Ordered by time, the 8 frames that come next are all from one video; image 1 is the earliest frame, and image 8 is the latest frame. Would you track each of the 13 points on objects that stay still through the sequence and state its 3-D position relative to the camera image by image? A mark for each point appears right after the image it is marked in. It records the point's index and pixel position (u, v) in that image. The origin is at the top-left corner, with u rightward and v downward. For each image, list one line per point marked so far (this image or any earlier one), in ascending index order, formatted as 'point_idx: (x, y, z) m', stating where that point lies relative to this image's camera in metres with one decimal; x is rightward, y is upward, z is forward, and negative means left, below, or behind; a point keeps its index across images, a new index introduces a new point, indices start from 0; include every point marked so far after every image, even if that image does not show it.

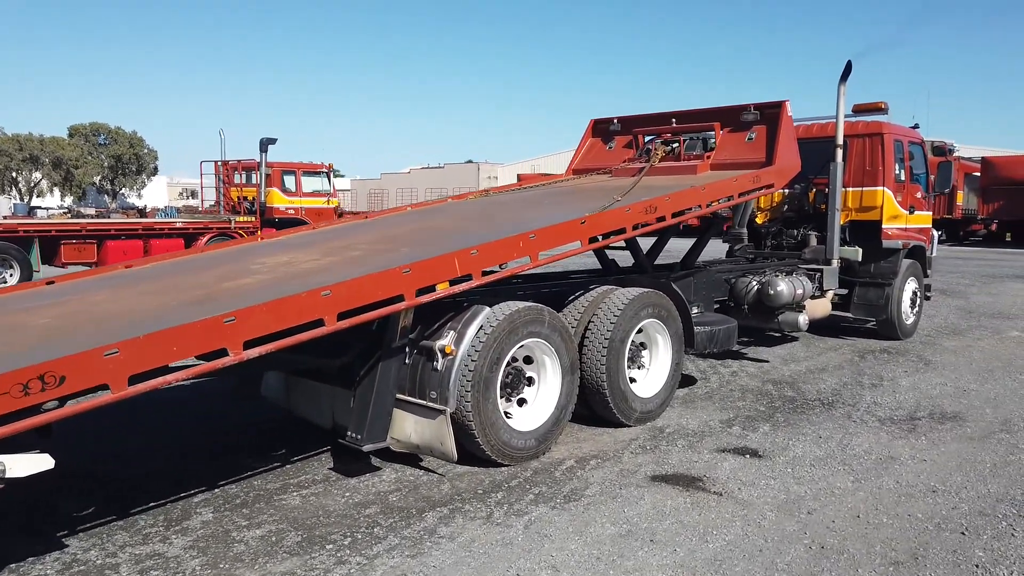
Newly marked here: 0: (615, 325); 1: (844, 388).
0: (+0.7, -0.3, +5.6) m
1: (+3.0, -0.9, +7.3) m
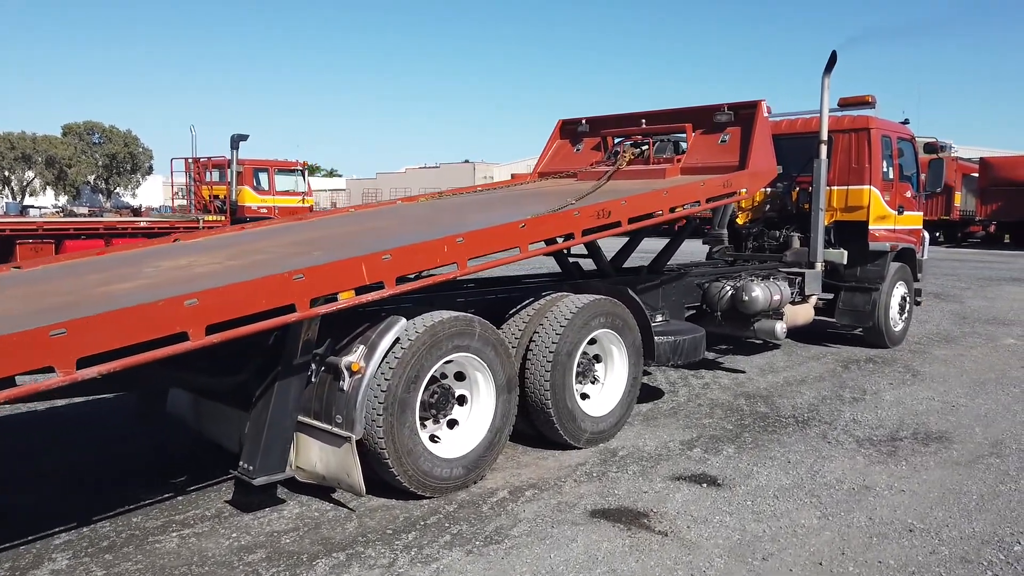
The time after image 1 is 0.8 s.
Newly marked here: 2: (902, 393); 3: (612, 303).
0: (+0.3, -0.3, +5.0) m
1: (+2.6, -1.0, +6.7) m
2: (+3.5, -0.9, +7.1) m
3: (+0.7, -0.1, +5.4) m
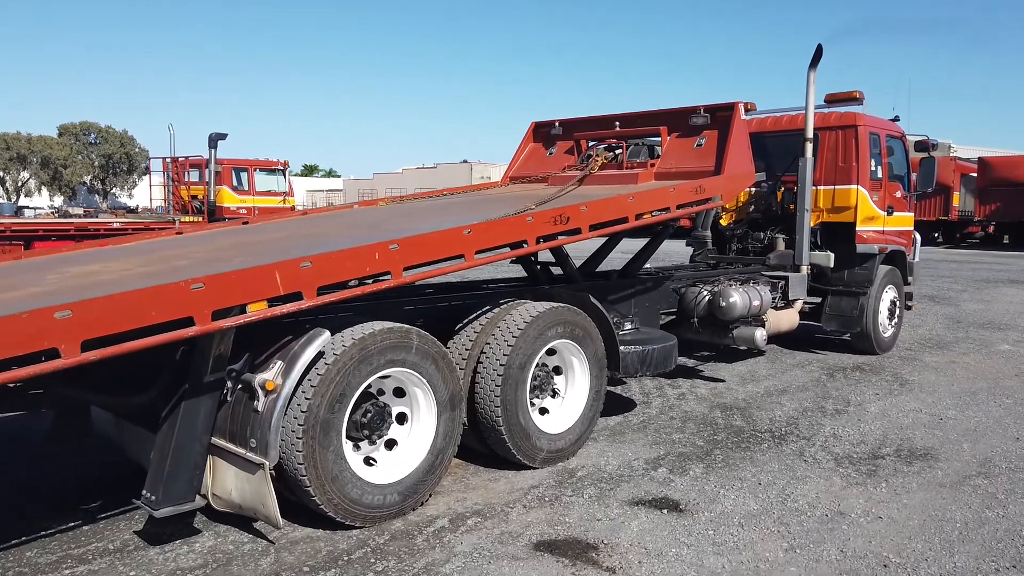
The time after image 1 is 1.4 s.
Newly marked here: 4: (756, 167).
0: (0.0, -0.4, +4.7) m
1: (+2.3, -1.0, +6.3) m
2: (+3.2, -1.0, +6.7) m
3: (+0.4, -0.2, +5.0) m
4: (+2.9, +1.4, +9.4) m
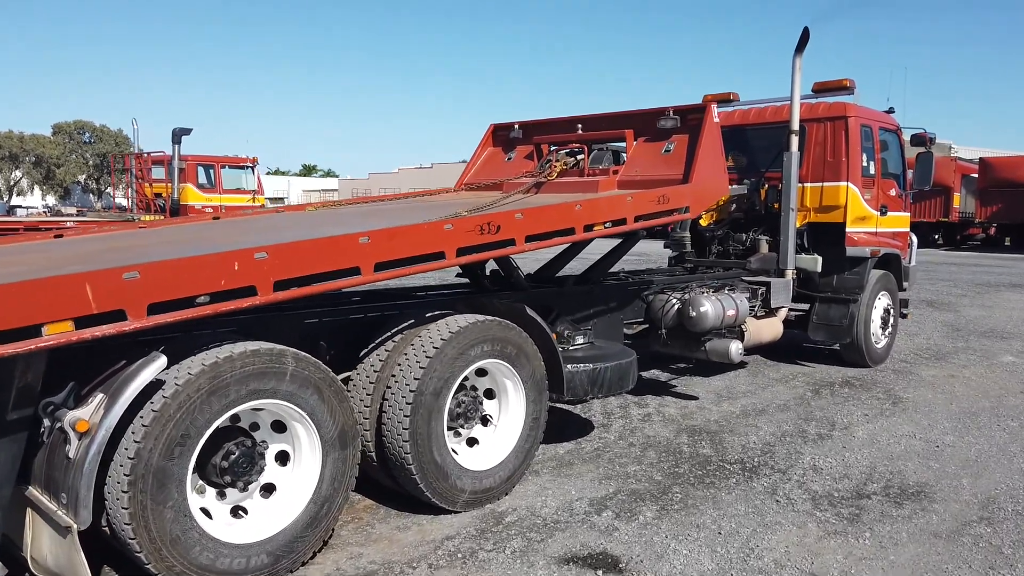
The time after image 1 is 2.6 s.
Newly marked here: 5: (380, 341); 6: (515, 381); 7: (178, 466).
0: (-0.4, -0.4, +3.9) m
1: (+1.9, -1.1, +5.6) m
2: (+2.7, -1.0, +5.9) m
3: (-0.1, -0.2, +4.3) m
4: (+2.5, +1.4, +8.7) m
5: (-0.7, -0.3, +4.1) m
6: (0.0, -0.5, +4.4) m
7: (-1.3, -0.7, +3.0) m
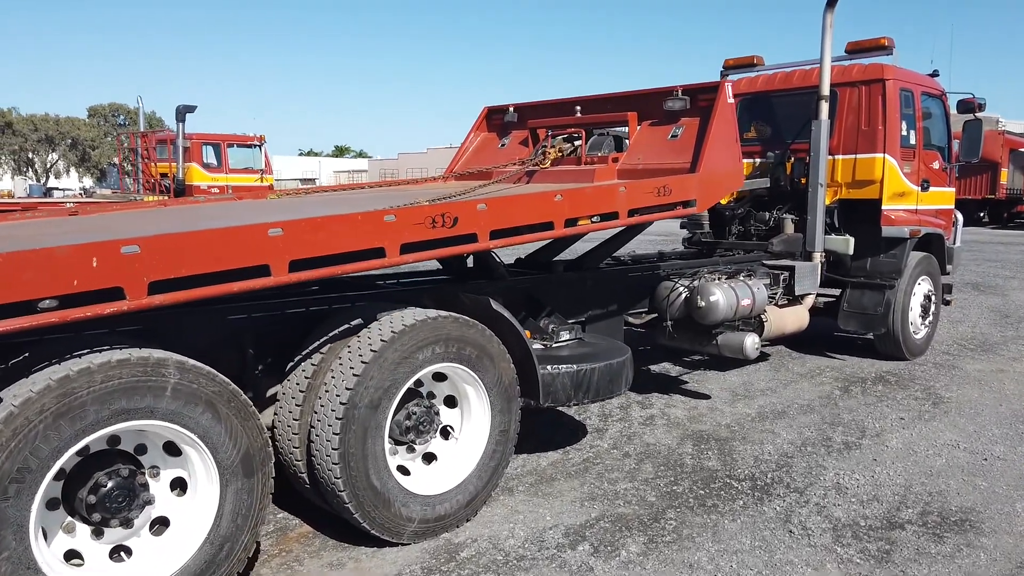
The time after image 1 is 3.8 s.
0: (-0.6, -0.4, +3.2) m
1: (+1.7, -1.0, +4.8) m
2: (+2.6, -1.0, +5.2) m
3: (-0.2, -0.2, +3.6) m
4: (+2.5, +1.5, +7.8) m
5: (-0.9, -0.2, +3.5) m
6: (-0.2, -0.5, +3.7) m
7: (-1.5, -0.7, +2.4) m
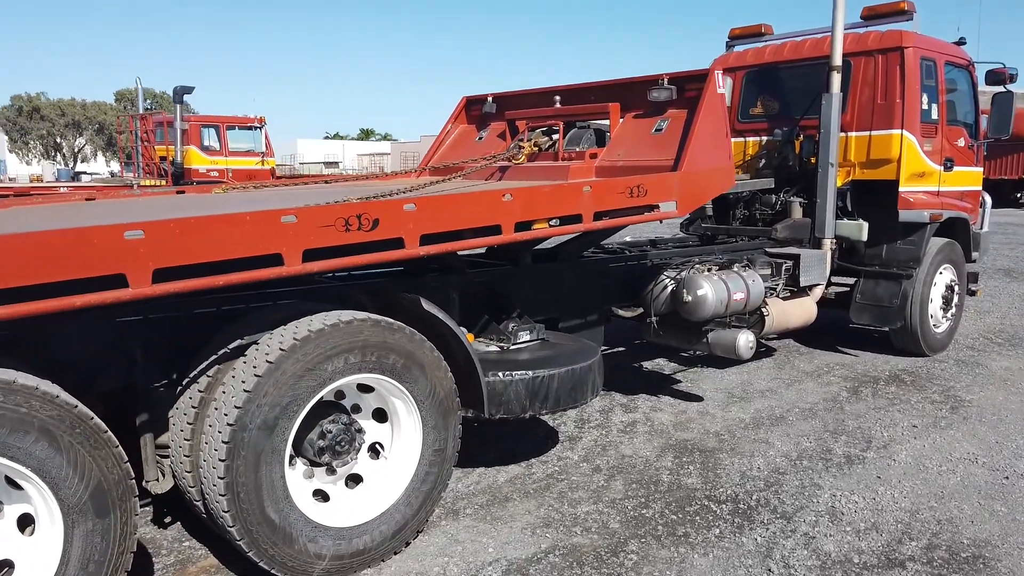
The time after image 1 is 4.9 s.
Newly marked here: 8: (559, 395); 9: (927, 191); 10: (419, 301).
0: (-0.9, -0.4, +2.8) m
1: (+1.5, -1.0, +4.3) m
2: (+2.4, -0.9, +4.6) m
3: (-0.5, -0.2, +3.1) m
4: (+2.3, +1.6, +7.2) m
5: (-1.1, -0.2, +3.0) m
6: (-0.4, -0.5, +3.2) m
7: (-1.8, -0.7, +2.0) m
8: (+0.2, -0.5, +3.9) m
9: (+3.5, +0.8, +6.7) m
10: (-0.4, -0.1, +3.5) m
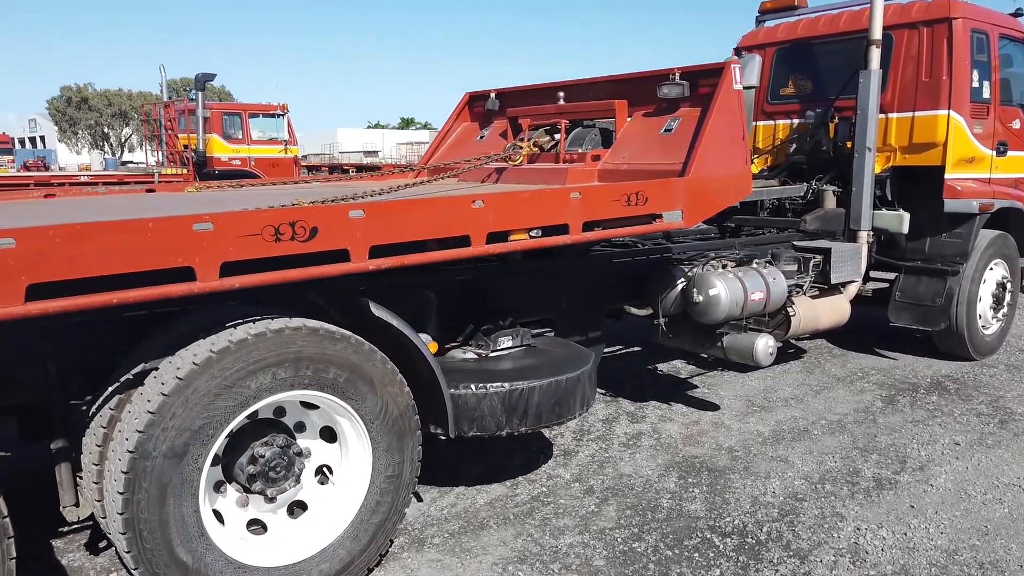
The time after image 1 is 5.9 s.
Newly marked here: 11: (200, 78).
0: (-1.1, -0.4, +2.4) m
1: (+1.4, -1.0, +3.8) m
2: (+2.3, -0.9, +4.0) m
3: (-0.7, -0.2, +2.7) m
4: (+2.4, +1.6, +6.6) m
5: (-1.3, -0.2, +2.6) m
6: (-0.6, -0.5, +2.8) m
7: (-2.0, -0.7, +1.6) m
8: (+0.1, -0.5, +3.4) m
9: (+3.5, +0.8, +6.1) m
10: (-0.5, -0.1, +3.0) m
11: (-5.6, +3.8, +14.3) m
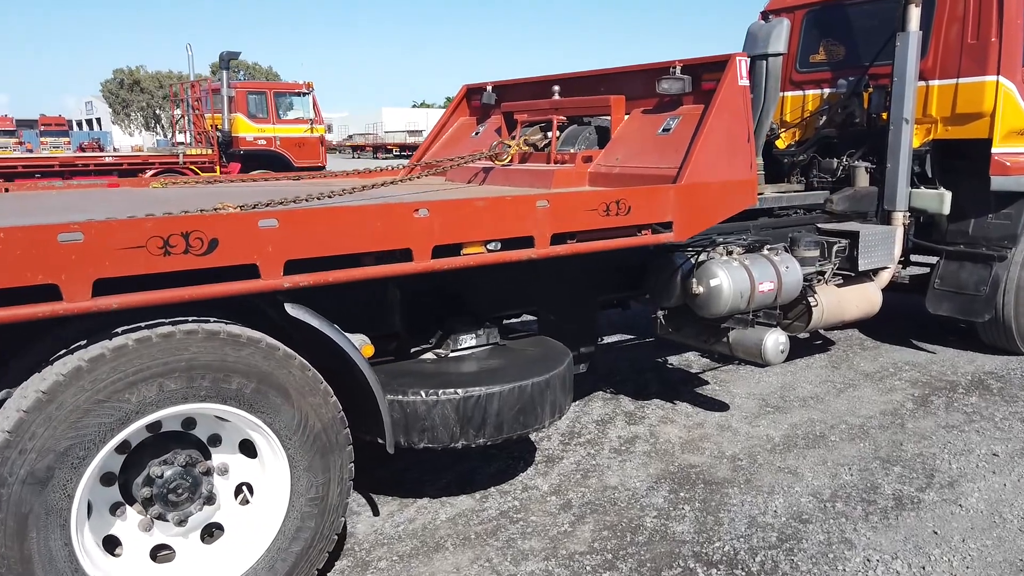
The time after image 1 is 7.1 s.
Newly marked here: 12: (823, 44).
0: (-1.3, -0.4, +2.0) m
1: (+1.3, -0.9, +3.3) m
2: (+2.2, -0.9, +3.5) m
3: (-0.9, -0.2, +2.3) m
4: (+2.4, +1.7, +6.0) m
5: (-1.5, -0.2, +2.3) m
6: (-0.8, -0.5, +2.5) m
7: (-2.3, -0.7, +1.4) m
8: (0.0, -0.5, +3.0) m
9: (+3.5, +0.9, +5.4) m
10: (-0.7, 0.0, +2.7) m
11: (-5.1, +4.1, +14.1) m
12: (+2.4, +1.9, +6.1) m
